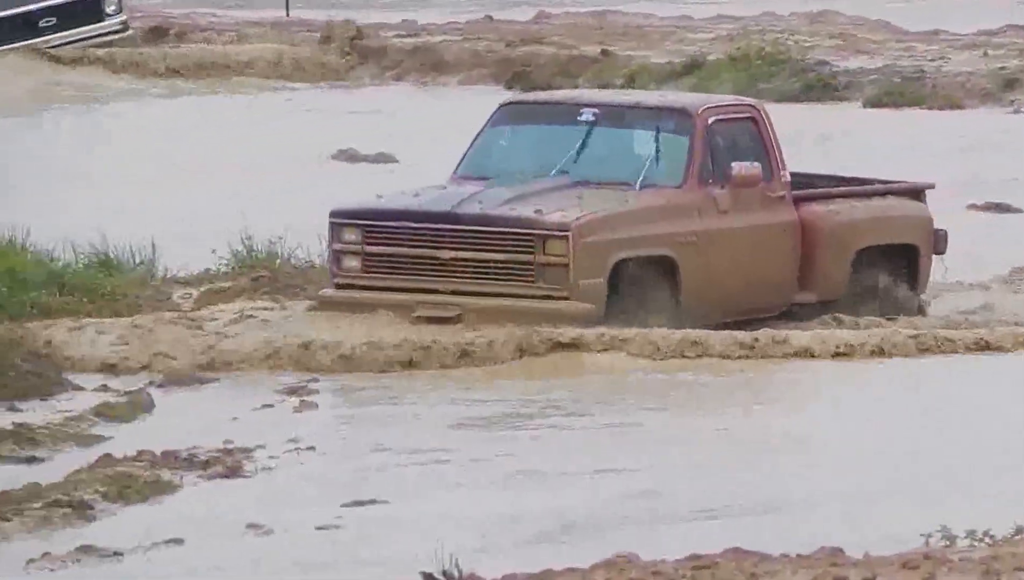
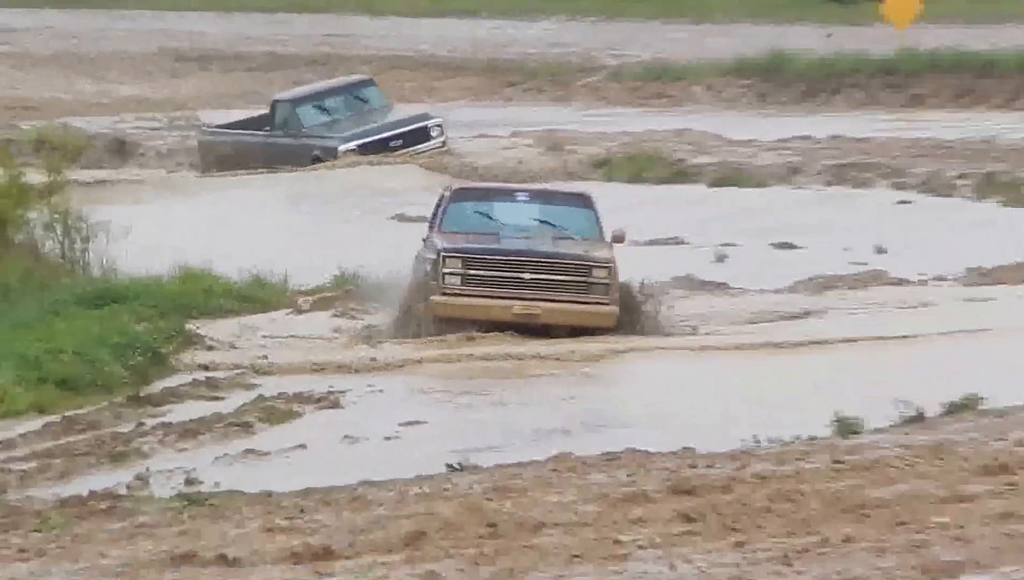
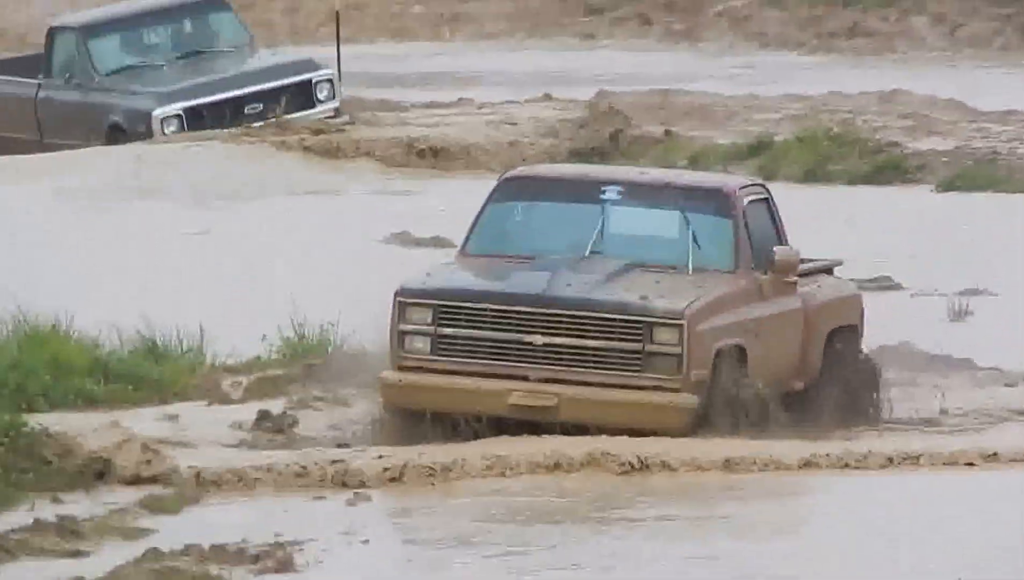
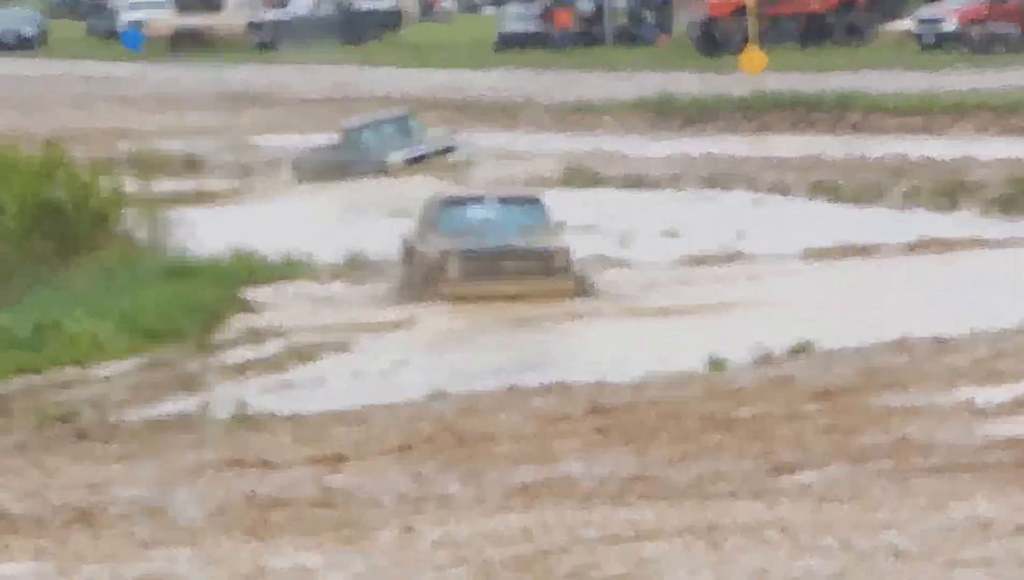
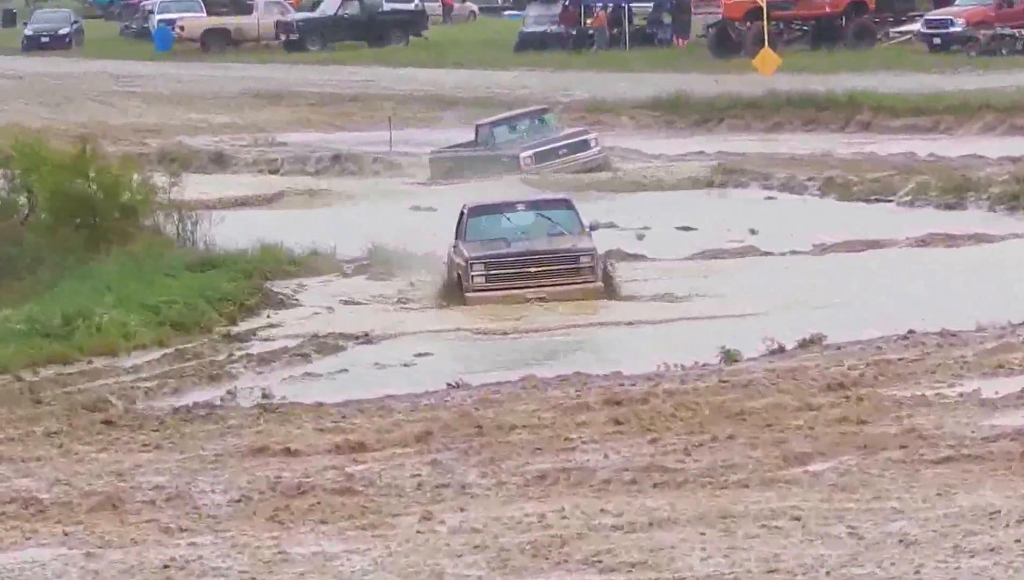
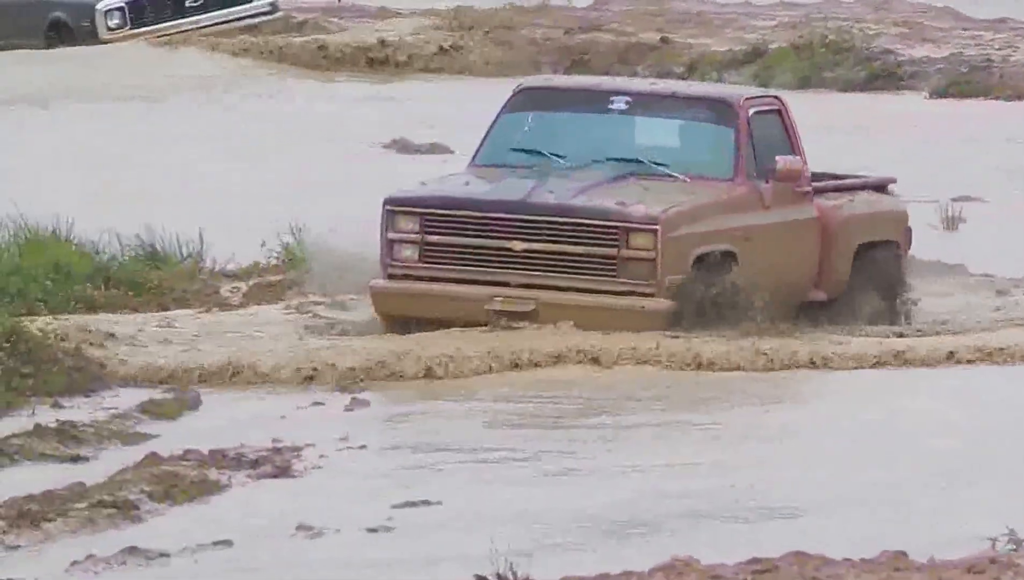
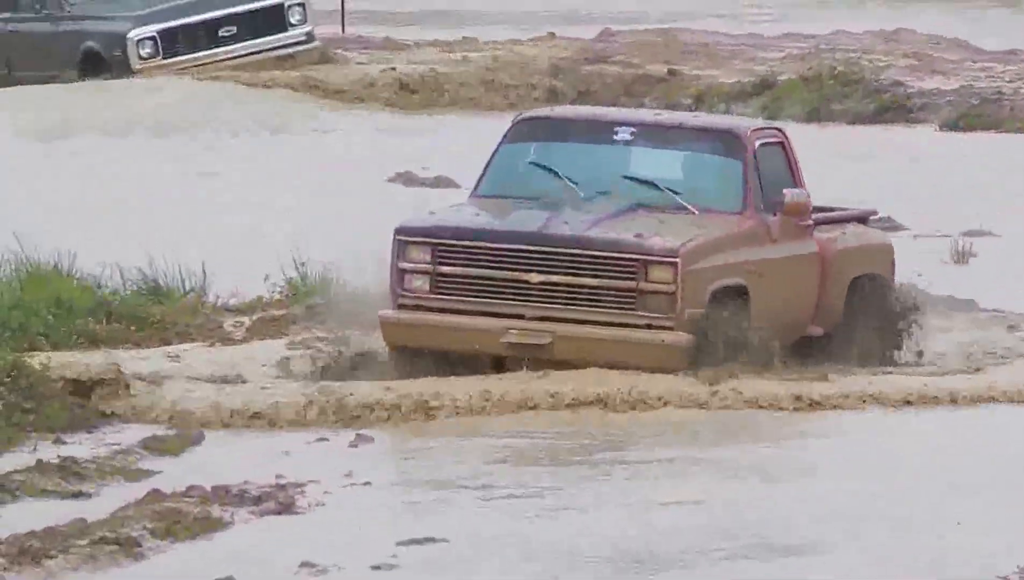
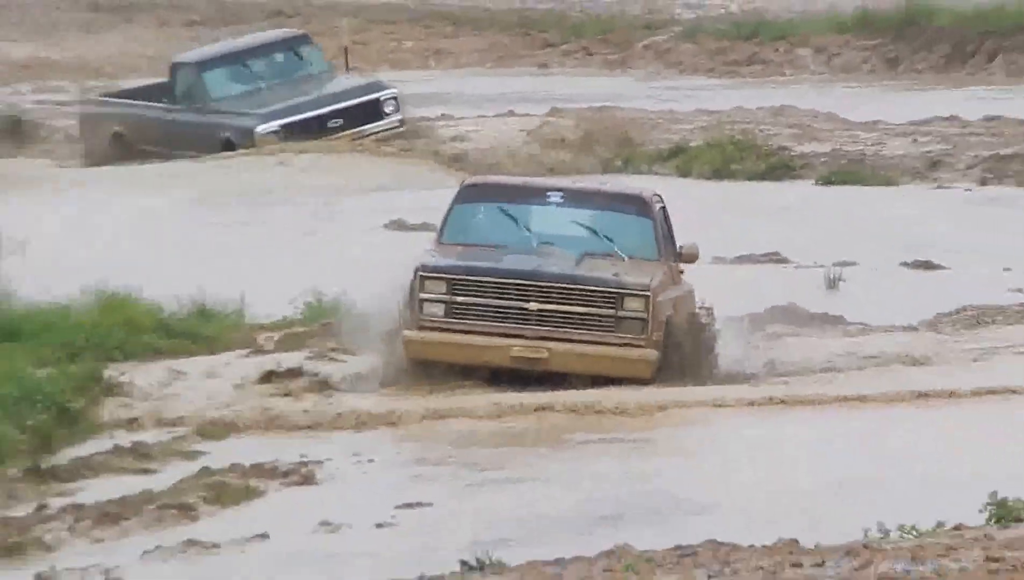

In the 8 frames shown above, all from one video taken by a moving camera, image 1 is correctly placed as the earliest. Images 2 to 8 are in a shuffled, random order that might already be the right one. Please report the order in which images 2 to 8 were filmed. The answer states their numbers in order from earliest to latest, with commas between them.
6, 7, 3, 8, 2, 4, 5
